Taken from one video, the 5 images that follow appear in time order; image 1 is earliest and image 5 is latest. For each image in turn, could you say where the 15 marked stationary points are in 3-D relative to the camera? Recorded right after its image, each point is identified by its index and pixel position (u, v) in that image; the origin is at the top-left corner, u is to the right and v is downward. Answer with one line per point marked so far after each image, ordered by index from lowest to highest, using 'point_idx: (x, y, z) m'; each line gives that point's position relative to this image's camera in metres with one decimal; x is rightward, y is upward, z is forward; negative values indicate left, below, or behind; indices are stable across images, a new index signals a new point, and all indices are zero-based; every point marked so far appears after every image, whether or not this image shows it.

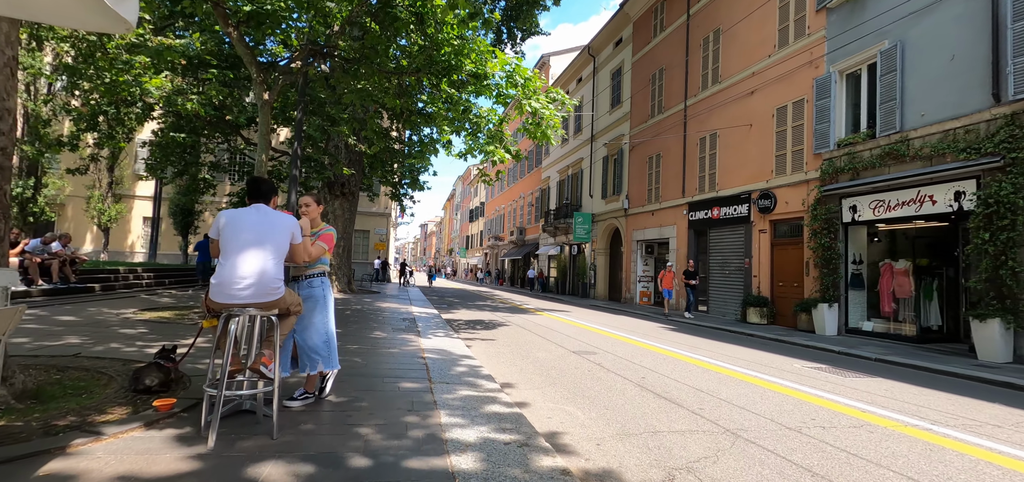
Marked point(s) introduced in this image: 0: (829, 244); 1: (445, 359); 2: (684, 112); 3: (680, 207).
0: (+7.6, -0.1, +11.6) m
1: (-0.8, -1.5, +6.2) m
2: (+6.3, +4.8, +18.0) m
3: (+6.2, +1.3, +18.0) m
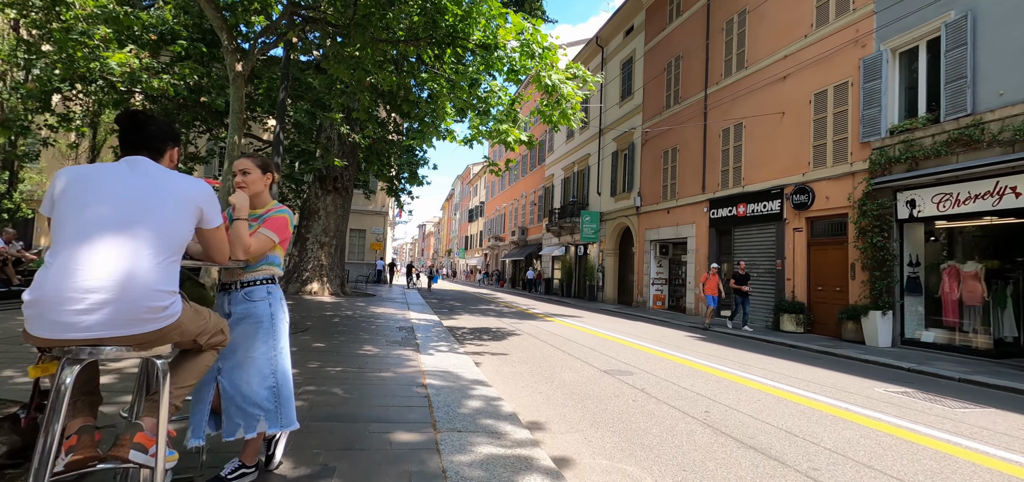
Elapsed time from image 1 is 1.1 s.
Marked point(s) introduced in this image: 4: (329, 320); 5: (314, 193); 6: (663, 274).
0: (+7.8, -0.1, +10.3) m
1: (-0.6, -1.5, +4.9) m
2: (+6.6, +4.8, +16.7) m
3: (+6.4, +1.3, +16.7) m
4: (-3.7, -1.6, +9.7) m
5: (-7.0, +1.7, +17.2) m
6: (+6.1, -1.3, +19.8) m
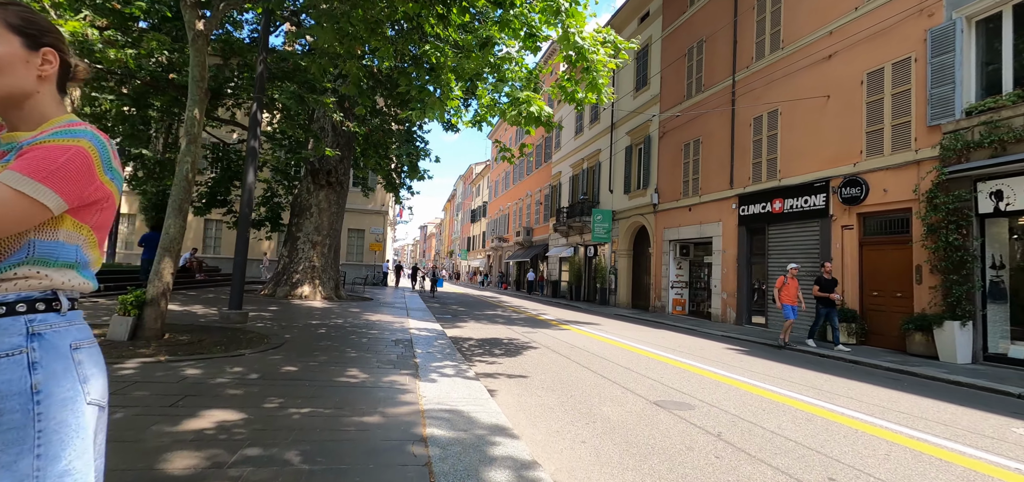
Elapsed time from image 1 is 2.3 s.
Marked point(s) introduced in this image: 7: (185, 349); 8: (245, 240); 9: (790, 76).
0: (+8.1, 0.0, +8.8) m
1: (-0.3, -1.4, +3.4) m
2: (+6.9, +4.8, +15.2) m
3: (+6.7, +1.3, +15.2) m
4: (-3.4, -1.5, +8.3) m
5: (-6.7, +1.7, +15.7) m
6: (+6.4, -1.3, +18.3) m
7: (-3.9, -1.3, +5.8) m
8: (-4.7, 0.0, +8.7) m
9: (+7.4, +4.4, +13.0) m
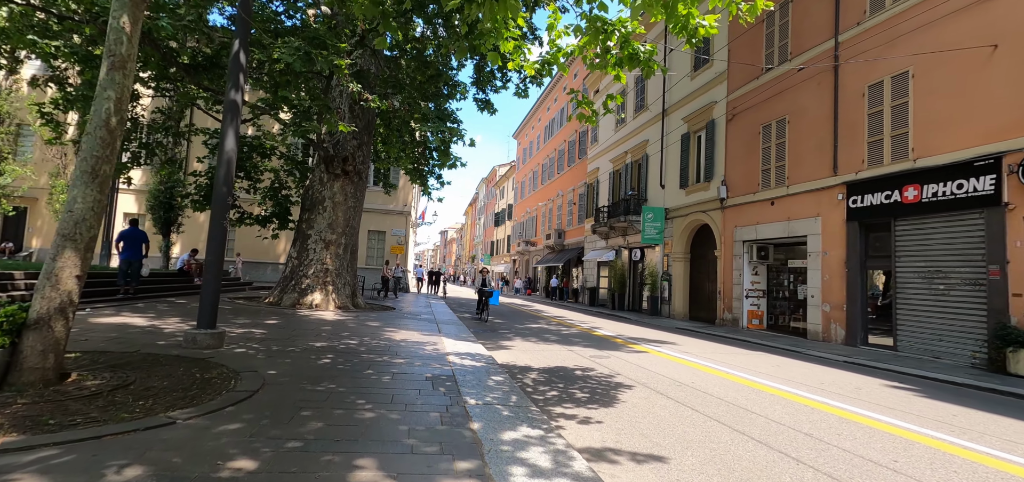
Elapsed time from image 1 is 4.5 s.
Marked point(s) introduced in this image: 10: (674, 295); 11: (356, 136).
0: (+9.1, +0.1, +5.8) m
1: (+0.5, -1.2, +0.8) m
2: (+8.2, +4.8, +12.4) m
3: (+8.0, +1.3, +12.3) m
4: (-2.4, -1.4, +5.8) m
5: (-5.3, +1.8, +13.4) m
6: (+7.8, -1.4, +15.4) m
7: (-3.0, -1.1, +3.3) m
8: (-3.7, +0.1, +6.2) m
9: (+8.6, +4.5, +10.1) m
10: (+6.4, -2.1, +19.3) m
11: (-4.1, +2.7, +12.7) m
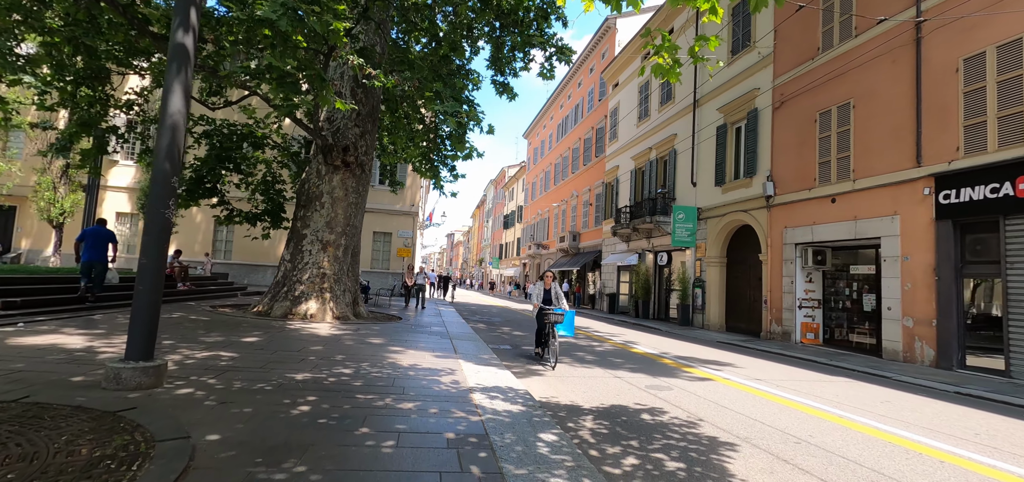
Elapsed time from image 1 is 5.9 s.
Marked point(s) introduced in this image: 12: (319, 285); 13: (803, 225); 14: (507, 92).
0: (+9.6, 0.0, +4.0) m
1: (+0.9, -1.2, -1.0) m
2: (+8.7, +4.7, +10.5) m
3: (+8.6, +1.2, +10.5) m
4: (-1.9, -1.4, +4.0) m
5: (-4.7, +1.7, +11.7) m
6: (+8.4, -1.4, +13.6) m
7: (-2.5, -1.1, +1.6) m
8: (-3.2, +0.2, +4.5) m
9: (+9.2, +4.4, +8.3) m
10: (+7.1, -2.2, +17.5) m
11: (-3.5, +2.7, +11.1) m
12: (-4.6, -1.0, +11.5) m
13: (+8.1, +0.5, +13.5) m
14: (-0.1, +4.0, +13.3) m
